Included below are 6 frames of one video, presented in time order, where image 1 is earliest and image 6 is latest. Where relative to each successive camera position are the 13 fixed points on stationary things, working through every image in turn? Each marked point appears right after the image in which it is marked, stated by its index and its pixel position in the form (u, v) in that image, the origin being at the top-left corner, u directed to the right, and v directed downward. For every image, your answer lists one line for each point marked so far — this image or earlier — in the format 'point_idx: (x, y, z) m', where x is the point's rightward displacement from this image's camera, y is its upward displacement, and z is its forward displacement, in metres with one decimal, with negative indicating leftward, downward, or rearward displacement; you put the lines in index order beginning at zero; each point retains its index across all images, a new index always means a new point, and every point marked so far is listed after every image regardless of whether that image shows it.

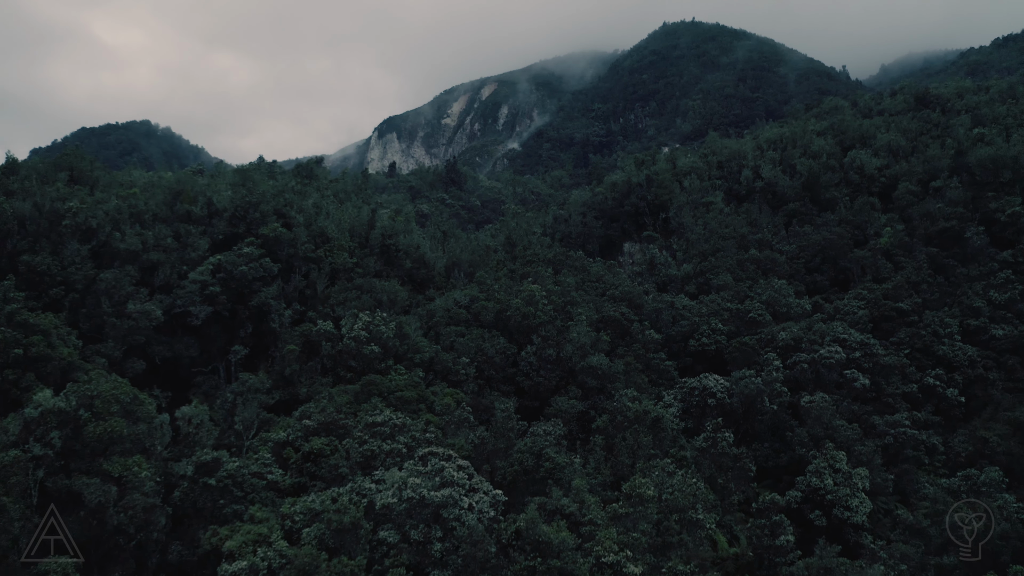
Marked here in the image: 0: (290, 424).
0: (-7.1, -4.4, +19.6) m
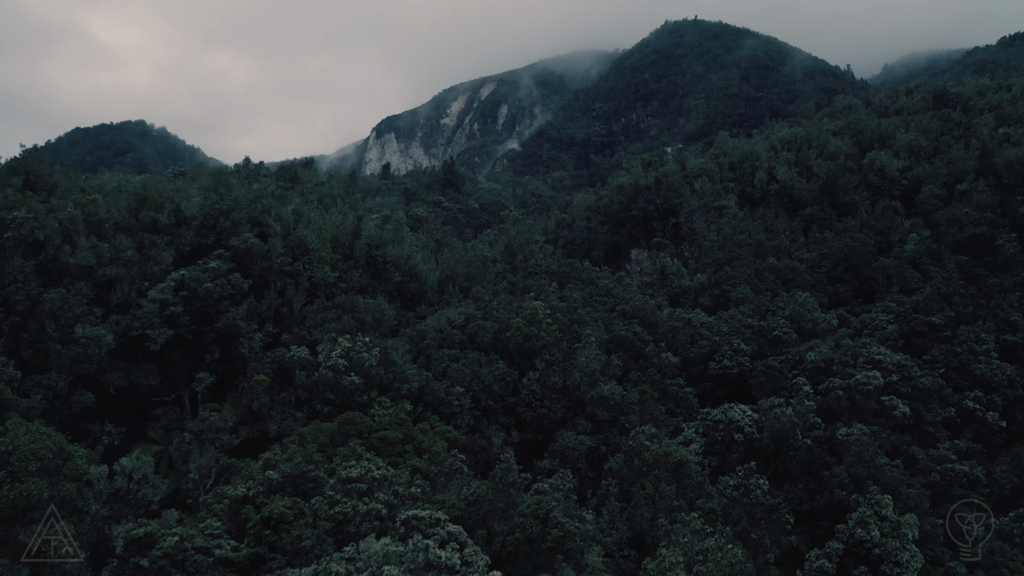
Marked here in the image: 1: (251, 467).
0: (-7.0, -5.1, +16.7) m
1: (-7.4, -5.0, +17.4) m
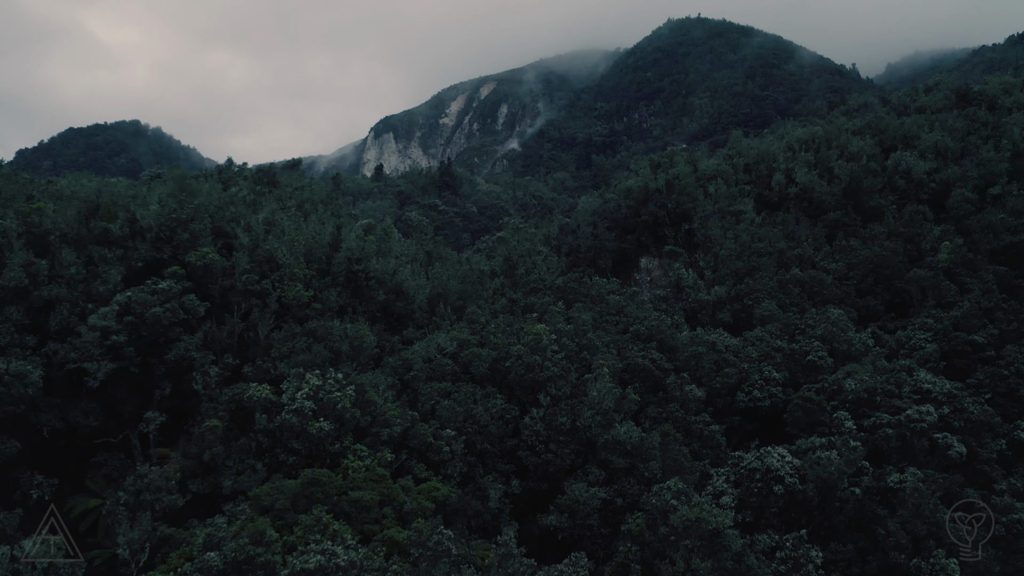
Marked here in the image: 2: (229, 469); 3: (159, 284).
0: (-7.0, -5.8, +13.5) m
1: (-7.4, -5.8, +14.2) m
2: (-7.8, -5.0, +17.0) m
3: (-11.5, +0.1, +20.0) m
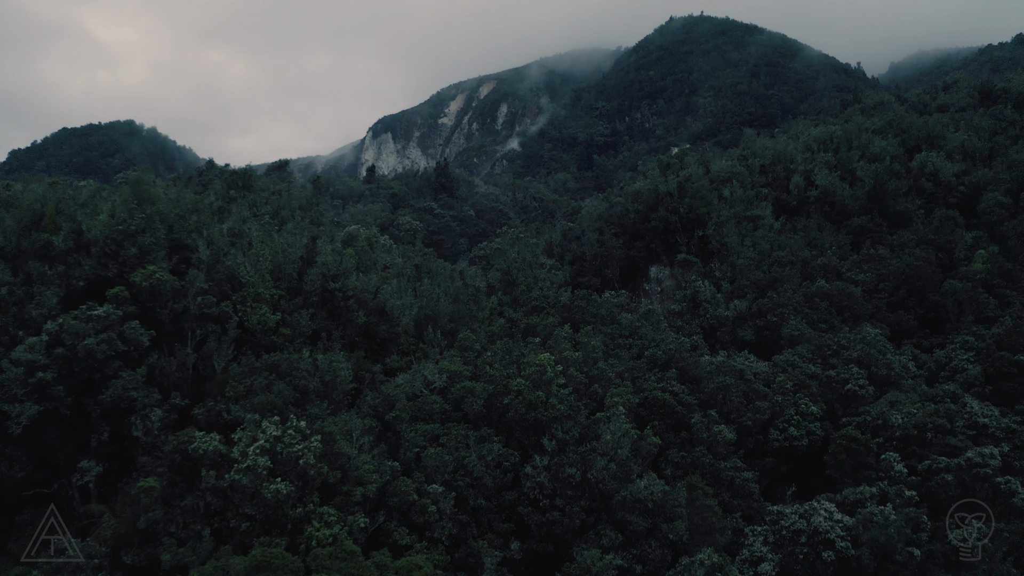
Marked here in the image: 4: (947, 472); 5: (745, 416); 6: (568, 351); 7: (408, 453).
0: (-7.1, -6.6, +10.5) m
1: (-7.4, -6.5, +11.2) m
2: (-7.9, -5.7, +14.0) m
3: (-11.5, -0.6, +17.0) m
4: (+13.4, -5.6, +19.0) m
5: (+7.5, -4.1, +19.8) m
6: (+1.8, -2.1, +20.0) m
7: (-2.8, -4.4, +16.4) m
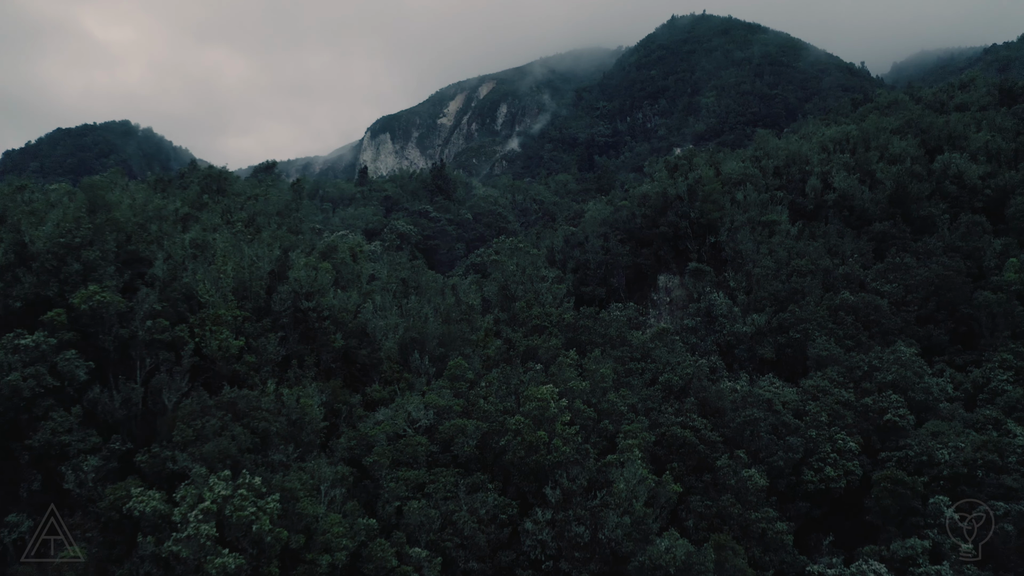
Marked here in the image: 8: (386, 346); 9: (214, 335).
0: (-7.1, -7.1, +8.1) m
1: (-7.5, -7.1, +8.8) m
2: (-7.9, -6.3, +11.6) m
3: (-11.5, -1.1, +14.6) m
4: (+13.4, -6.2, +16.6) m
5: (+7.4, -4.7, +17.4) m
6: (+1.8, -2.6, +17.6) m
7: (-2.8, -5.0, +14.0) m
8: (-3.8, -1.7, +18.9) m
9: (-7.9, -1.2, +16.3) m
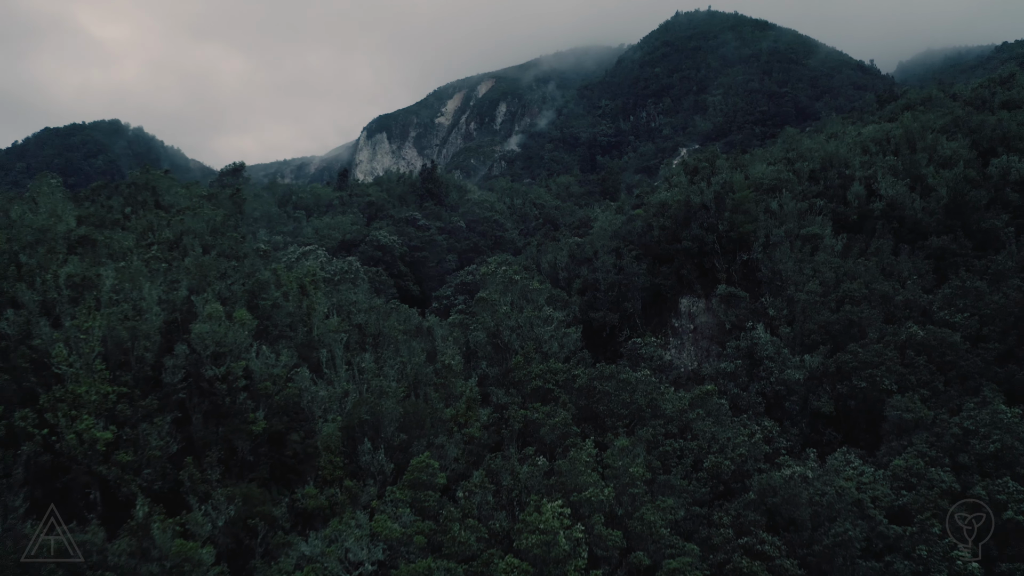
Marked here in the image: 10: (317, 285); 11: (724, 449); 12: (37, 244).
0: (-7.3, -8.4, +2.9) m
1: (-7.6, -8.3, +3.6) m
2: (-8.1, -7.5, +6.4) m
3: (-11.7, -2.4, +9.4) m
4: (+13.2, -7.5, +11.4) m
5: (+7.3, -5.9, +12.2) m
6: (+1.6, -3.9, +12.4) m
7: (-3.0, -6.2, +8.8) m
8: (-3.9, -3.0, +13.7) m
9: (-8.1, -2.5, +11.2) m
10: (-6.1, +0.2, +19.8) m
11: (+5.2, -3.9, +15.1) m
12: (-12.5, +1.2, +16.2) m
